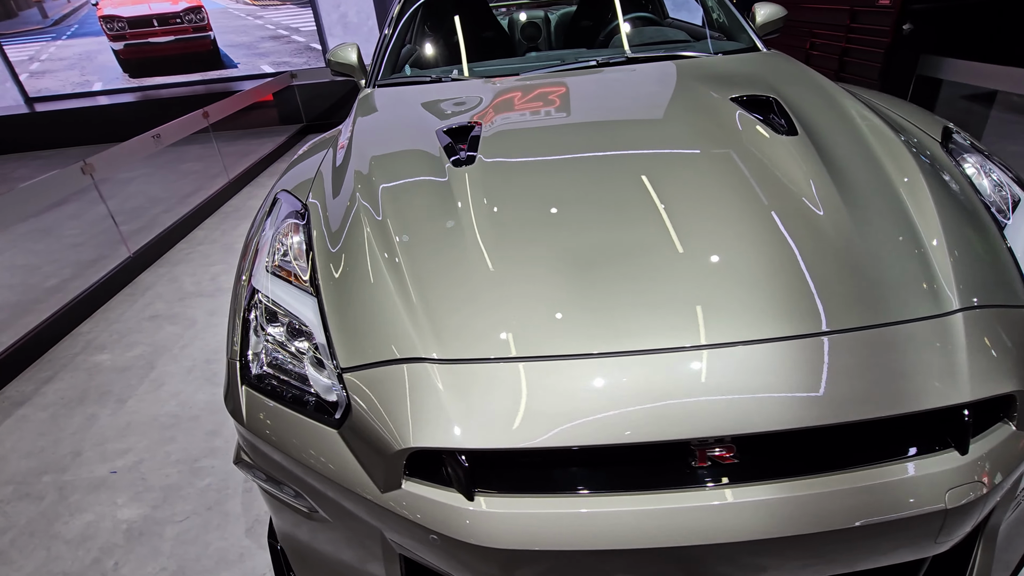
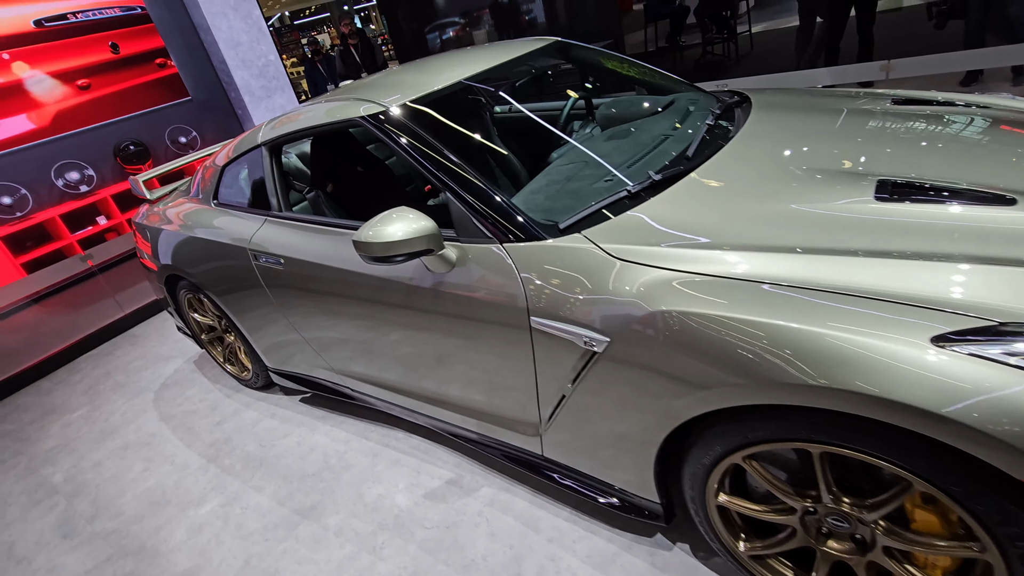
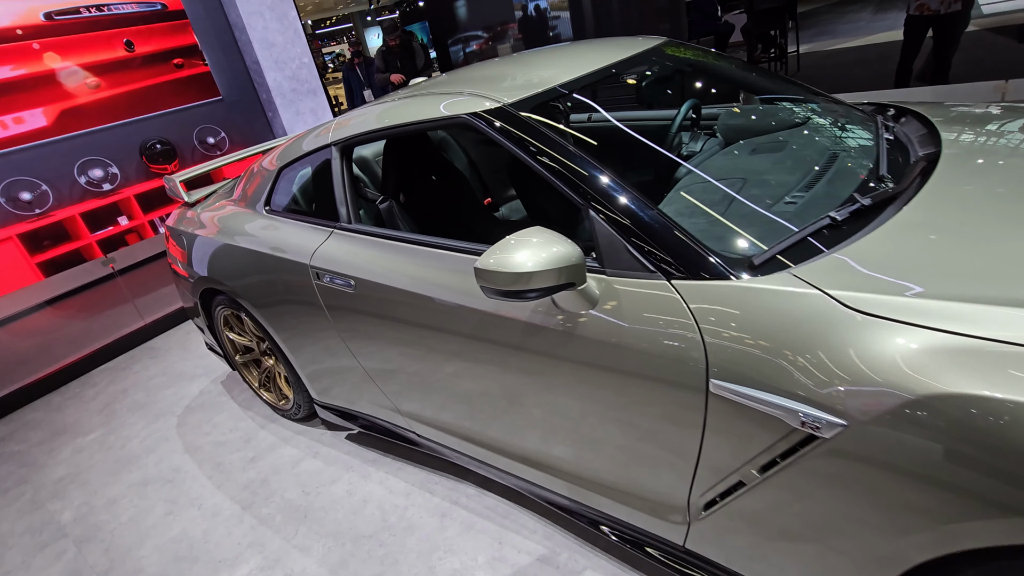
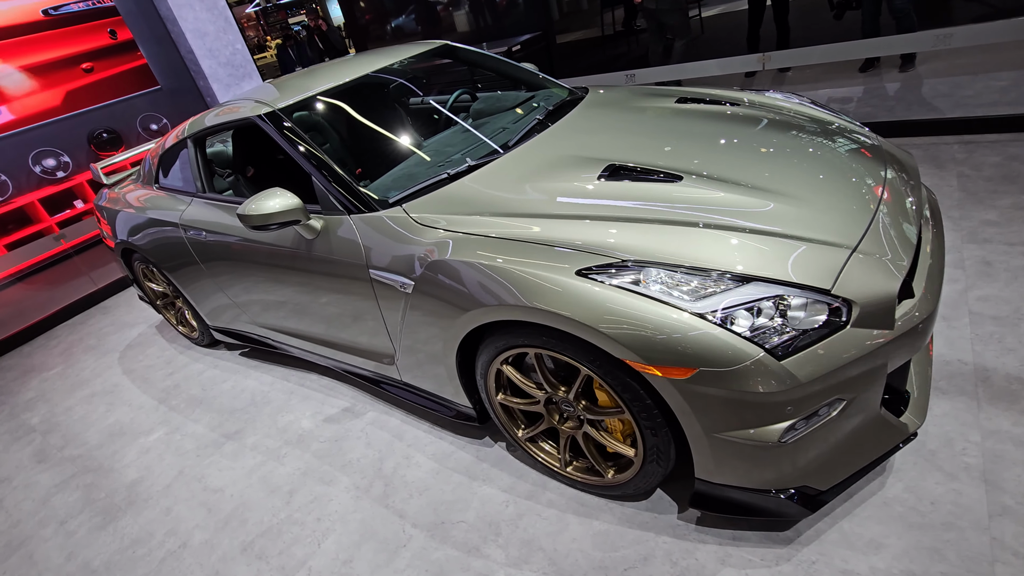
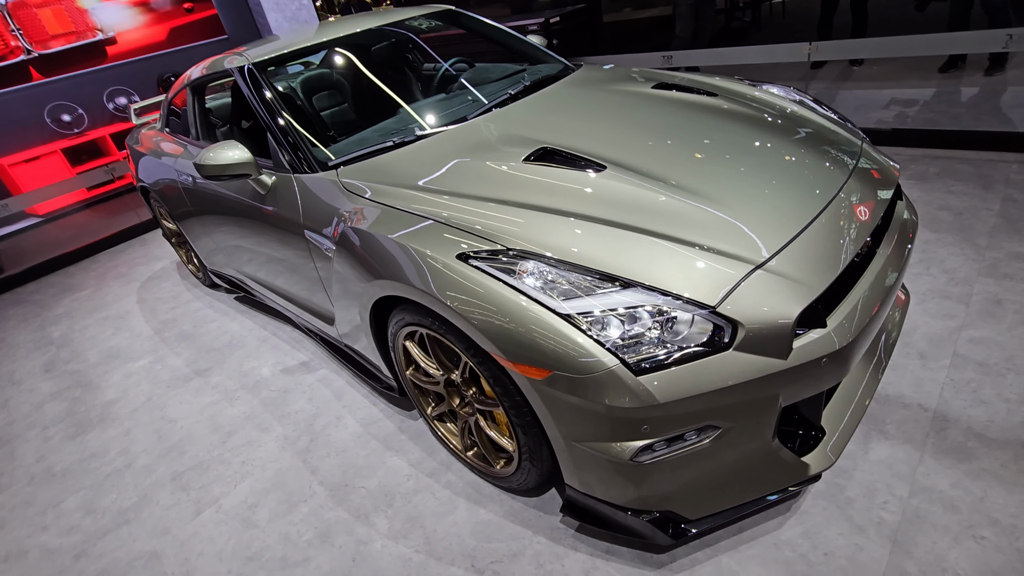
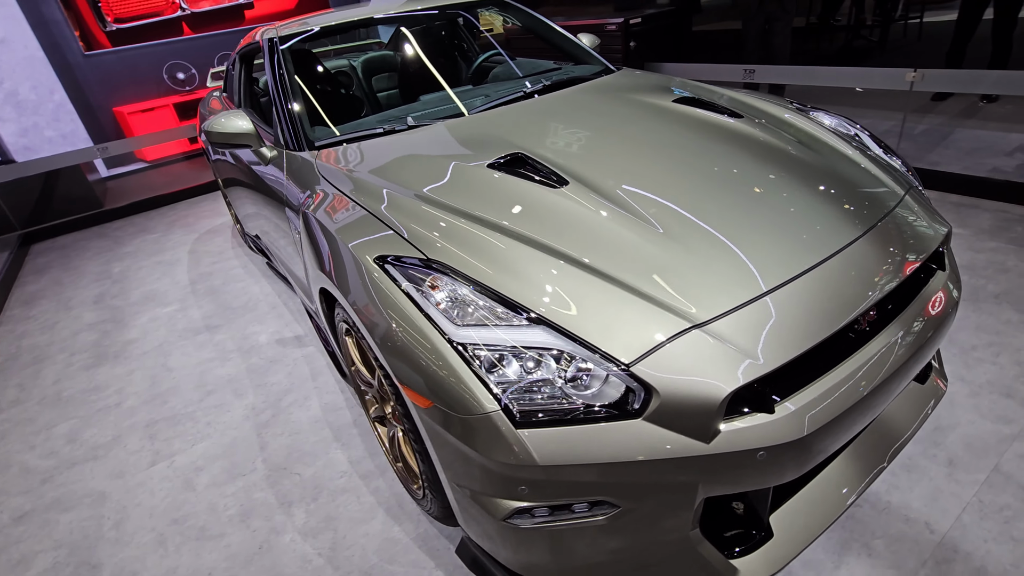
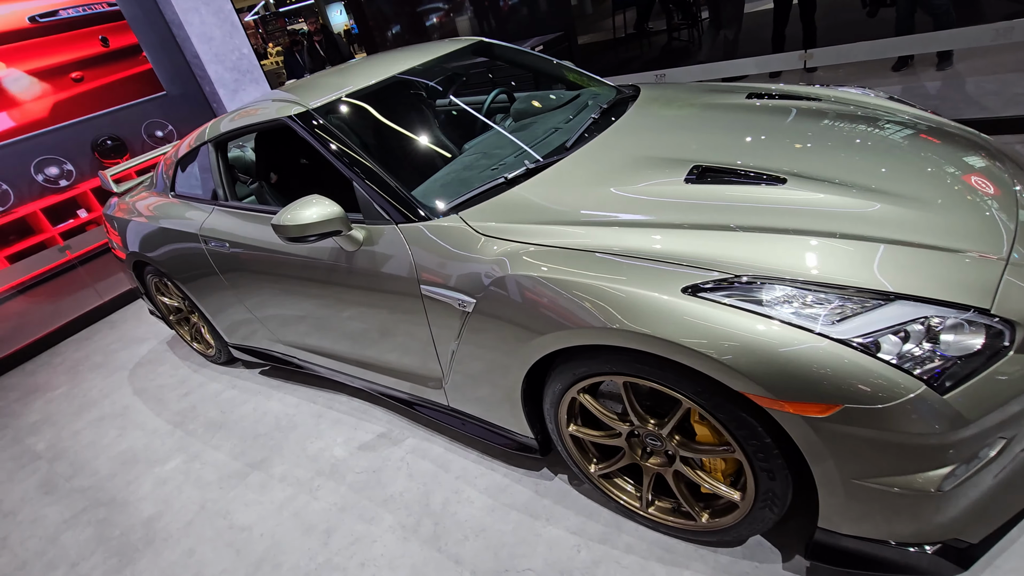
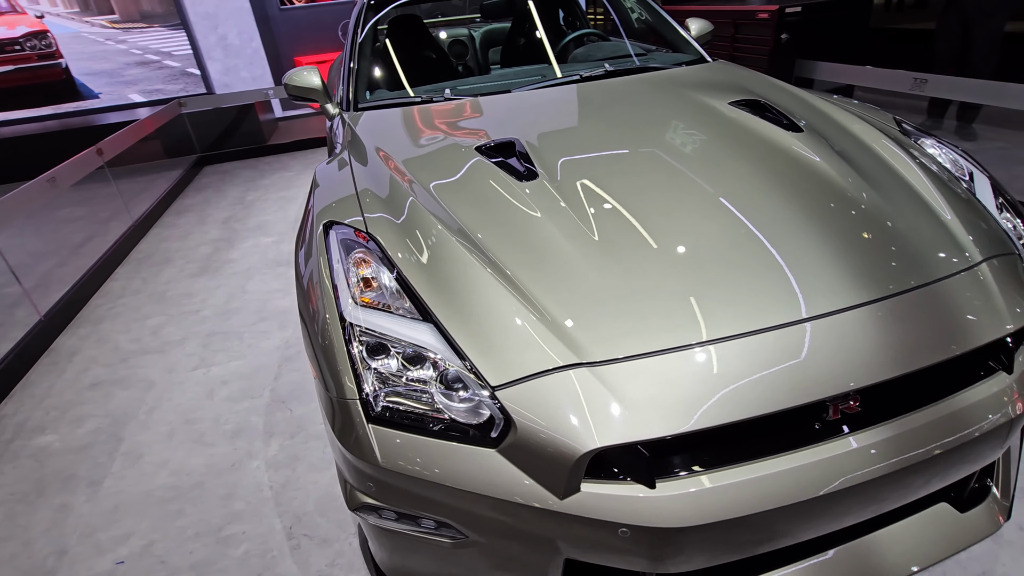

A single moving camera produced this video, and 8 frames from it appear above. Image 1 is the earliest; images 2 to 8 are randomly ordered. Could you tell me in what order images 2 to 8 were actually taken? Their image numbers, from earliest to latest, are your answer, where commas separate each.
8, 6, 5, 4, 7, 2, 3
